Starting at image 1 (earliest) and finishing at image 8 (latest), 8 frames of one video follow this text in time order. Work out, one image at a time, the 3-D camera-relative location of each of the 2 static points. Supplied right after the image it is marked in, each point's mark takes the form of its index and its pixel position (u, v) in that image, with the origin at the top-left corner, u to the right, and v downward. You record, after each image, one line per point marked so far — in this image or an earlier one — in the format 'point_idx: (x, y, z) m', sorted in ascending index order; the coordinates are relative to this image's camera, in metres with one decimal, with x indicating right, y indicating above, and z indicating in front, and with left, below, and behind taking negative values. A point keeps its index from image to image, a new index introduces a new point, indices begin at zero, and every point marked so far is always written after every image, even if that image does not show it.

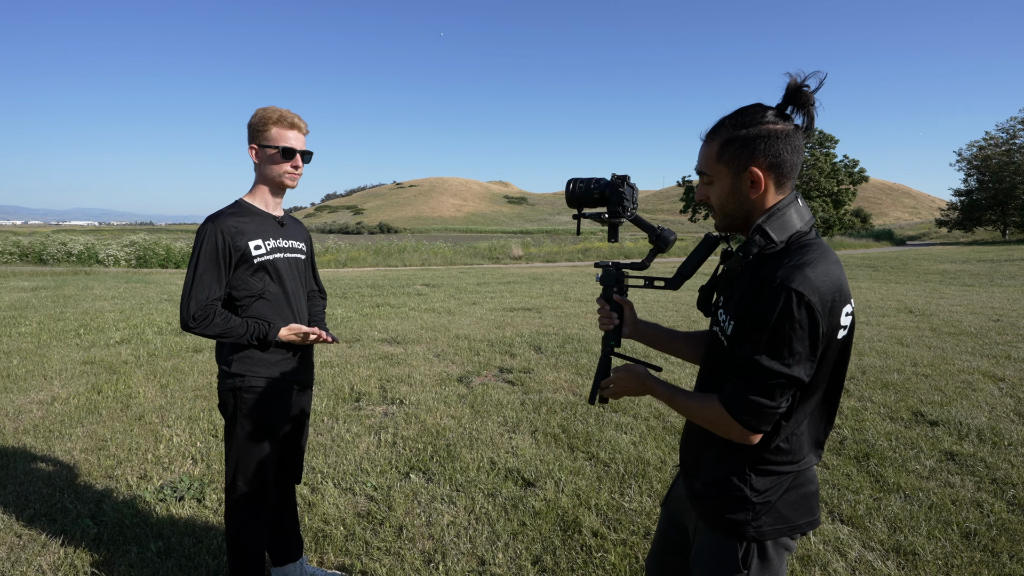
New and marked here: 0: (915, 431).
0: (+3.5, -1.3, +4.8) m
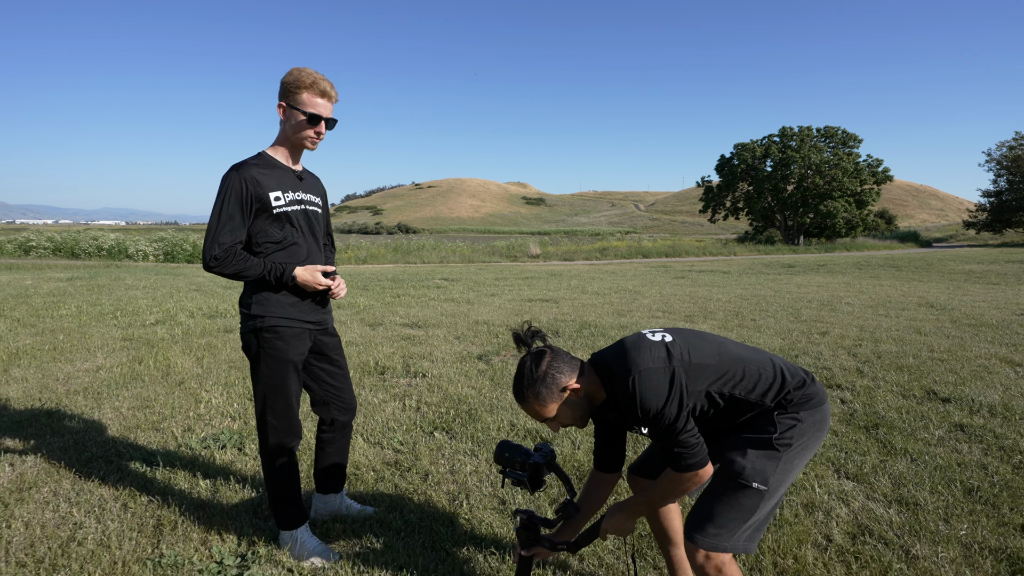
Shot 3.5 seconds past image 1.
0: (+3.7, -1.1, +4.9) m
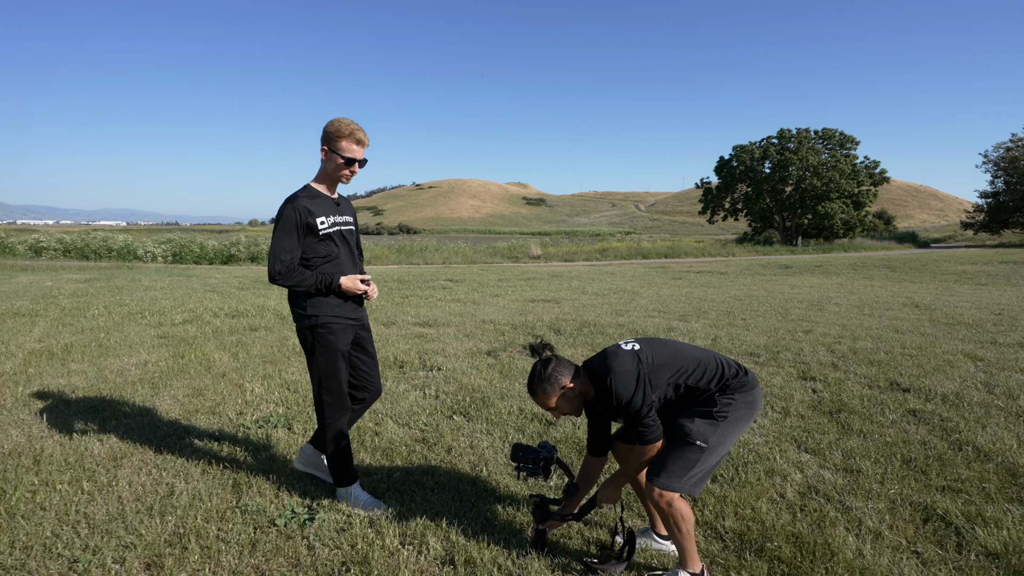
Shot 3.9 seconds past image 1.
0: (+3.8, -1.1, +5.5) m
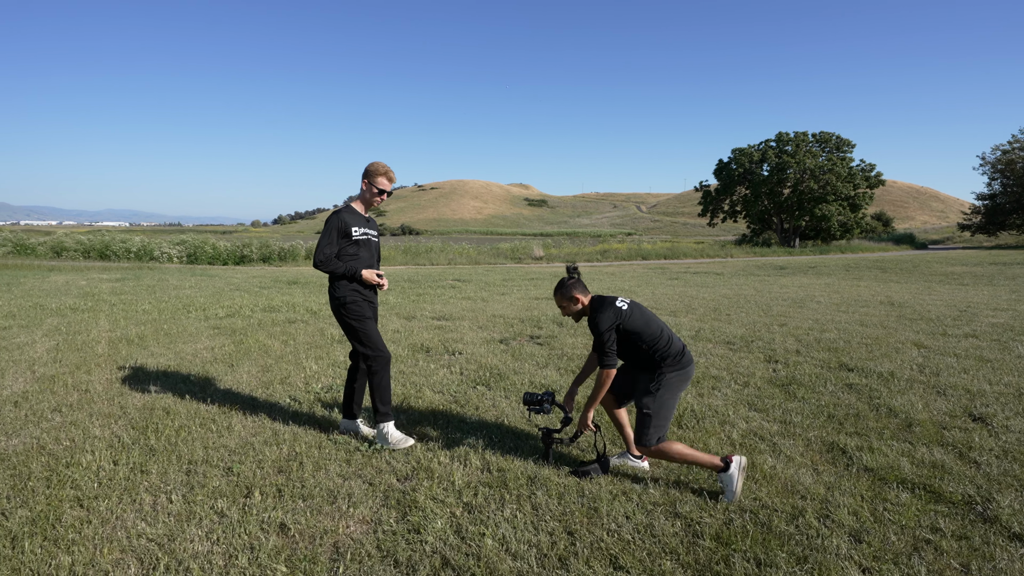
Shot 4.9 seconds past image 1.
0: (+3.9, -1.0, +6.6) m
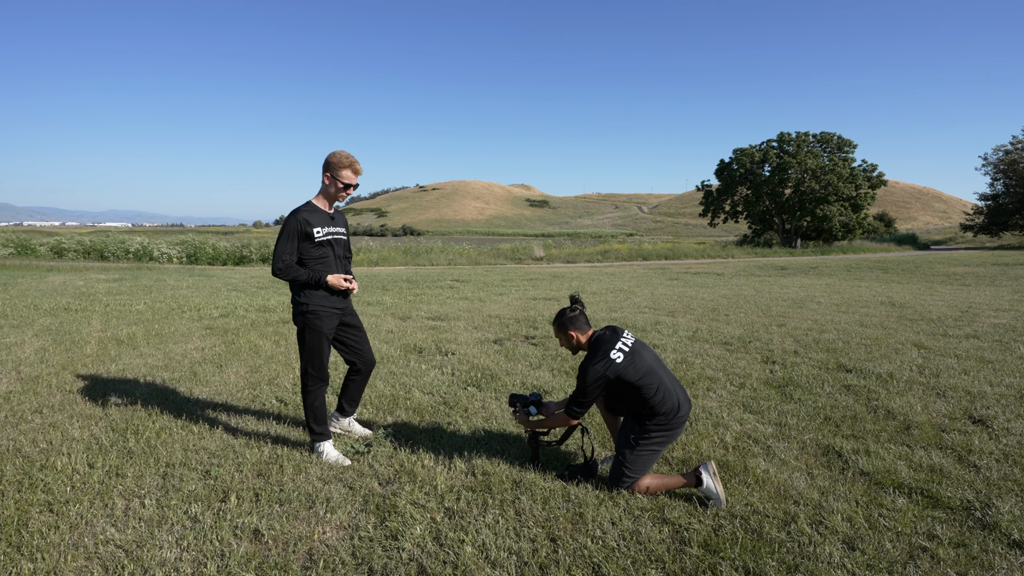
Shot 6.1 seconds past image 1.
0: (+3.8, -1.0, +6.5) m
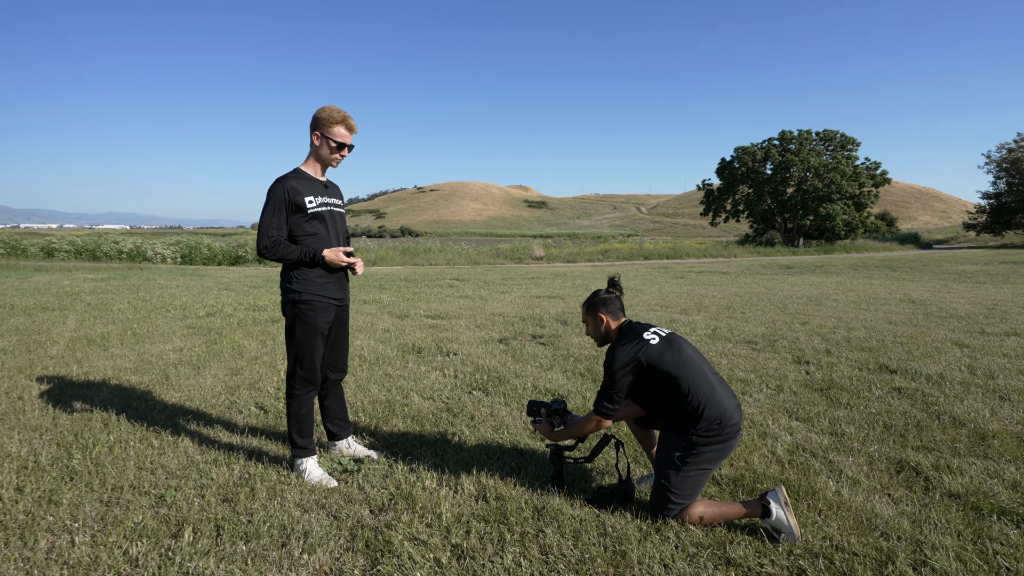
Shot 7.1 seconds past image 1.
0: (+3.9, -0.9, +5.9) m
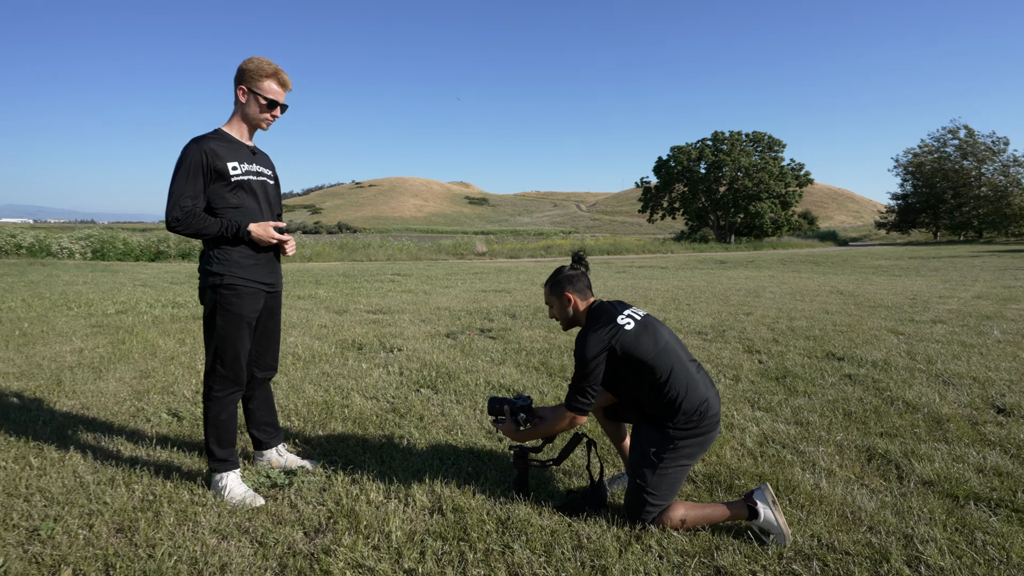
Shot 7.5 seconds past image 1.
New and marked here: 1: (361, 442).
0: (+3.4, -0.8, +5.9) m
1: (-1.0, -1.0, +3.5) m
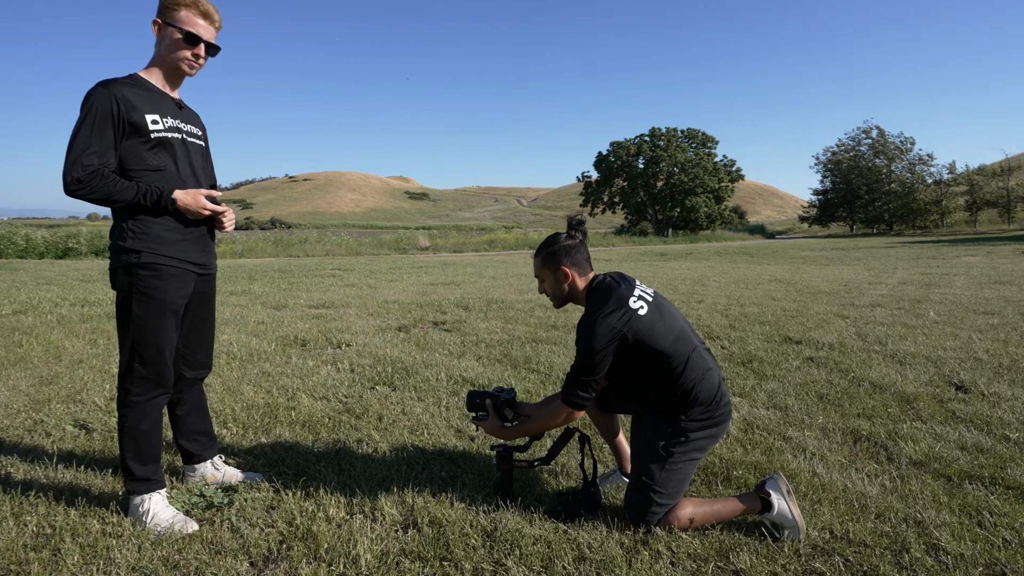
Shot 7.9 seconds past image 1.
0: (+2.9, -0.6, +5.9) m
1: (-1.1, -0.9, +3.0) m
